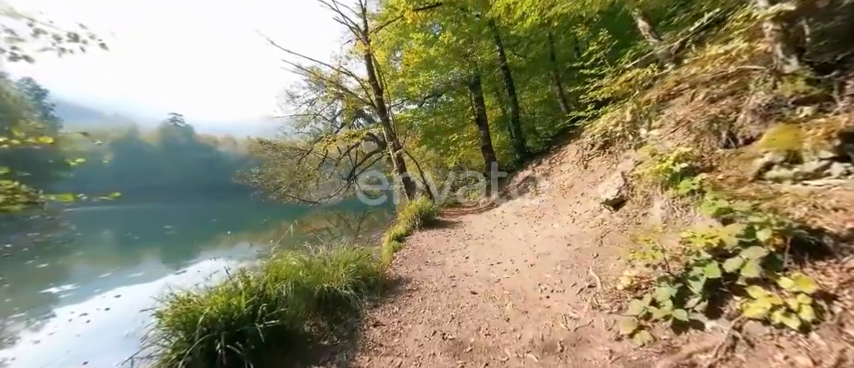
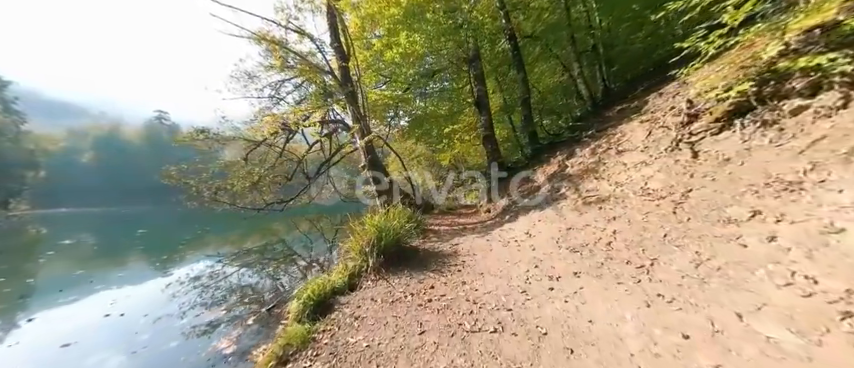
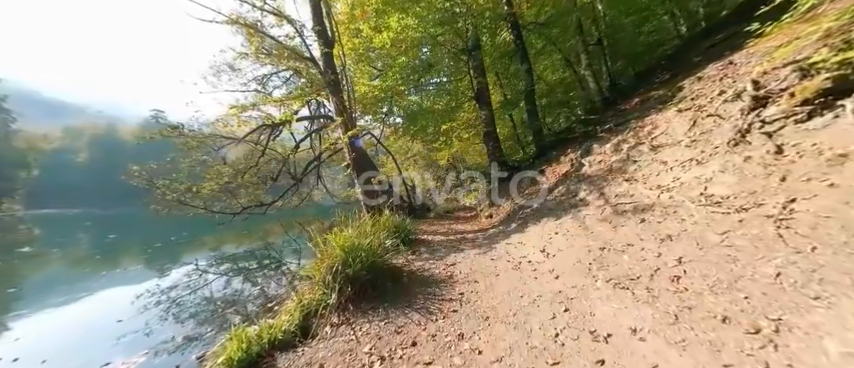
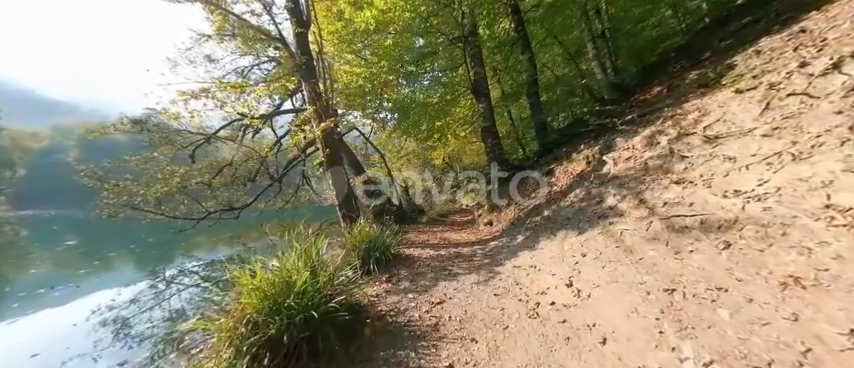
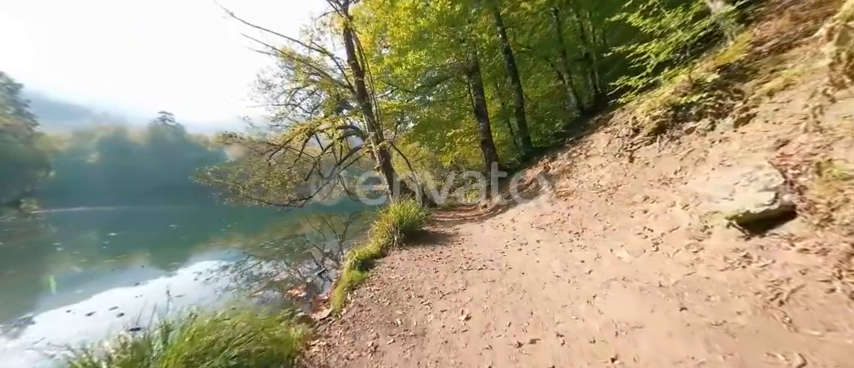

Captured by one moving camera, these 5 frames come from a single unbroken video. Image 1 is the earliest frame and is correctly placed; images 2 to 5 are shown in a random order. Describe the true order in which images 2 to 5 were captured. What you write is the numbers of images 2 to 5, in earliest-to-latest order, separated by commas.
5, 2, 3, 4
